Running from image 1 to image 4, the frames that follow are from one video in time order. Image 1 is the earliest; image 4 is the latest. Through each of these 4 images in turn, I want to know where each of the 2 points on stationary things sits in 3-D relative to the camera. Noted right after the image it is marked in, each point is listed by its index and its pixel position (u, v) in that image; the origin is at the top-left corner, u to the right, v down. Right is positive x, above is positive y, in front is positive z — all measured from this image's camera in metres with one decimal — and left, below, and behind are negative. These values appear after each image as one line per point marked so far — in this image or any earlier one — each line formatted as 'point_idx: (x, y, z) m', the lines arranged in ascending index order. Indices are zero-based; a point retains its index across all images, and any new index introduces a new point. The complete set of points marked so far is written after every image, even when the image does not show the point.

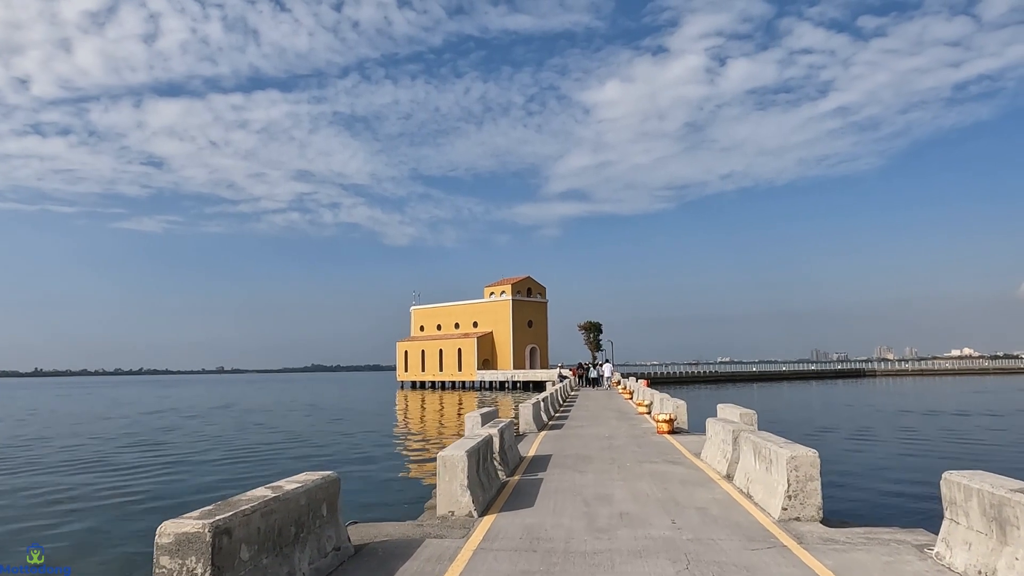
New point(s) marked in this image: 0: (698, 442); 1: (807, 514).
0: (+3.9, -3.2, +14.7) m
1: (+3.2, -2.5, +7.7) m
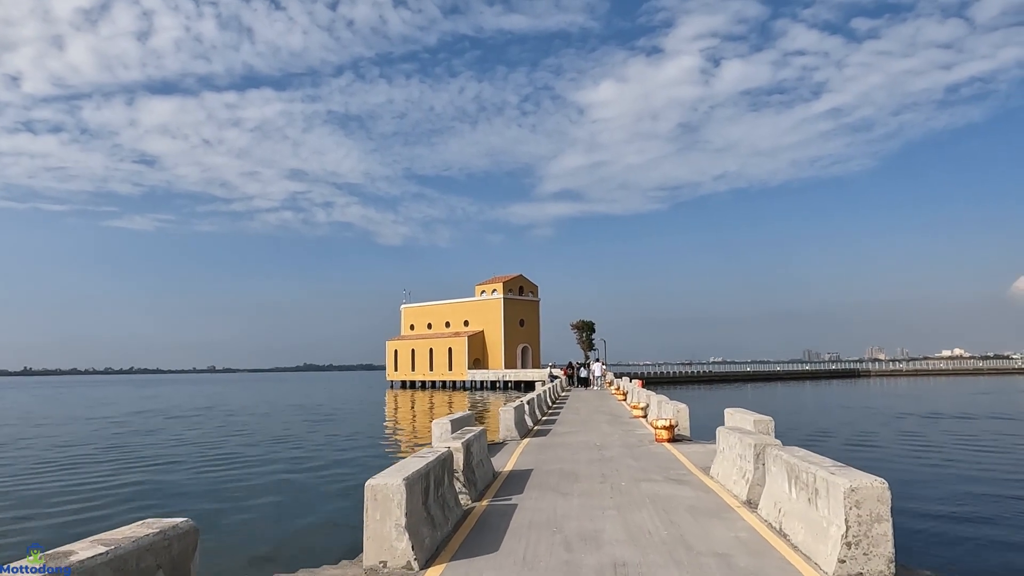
0: (+3.4, -3.0, +12.5) m
1: (+2.8, -2.2, +5.5) m
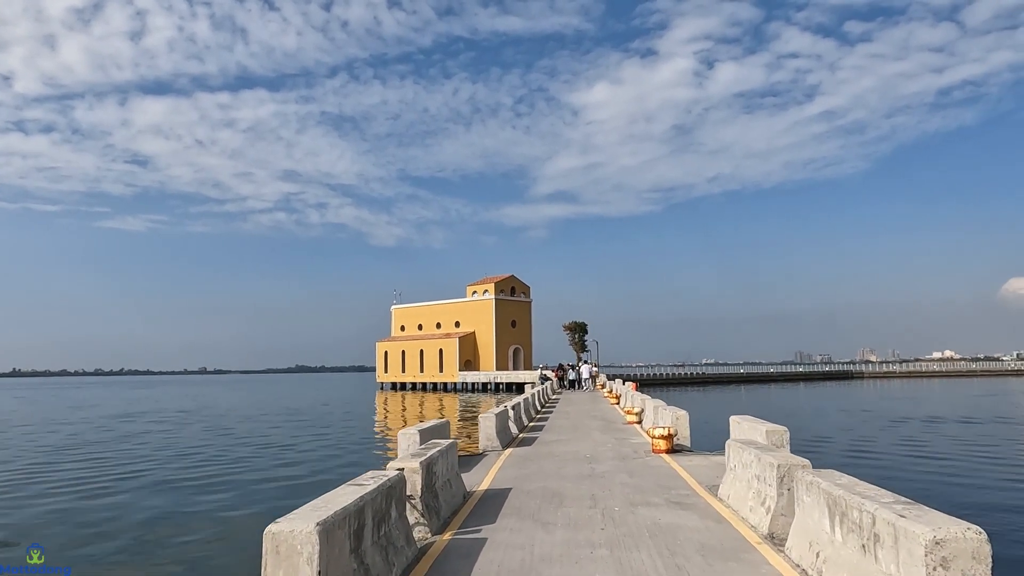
0: (+3.1, -2.8, +10.9) m
1: (+2.6, -2.1, +3.9) m
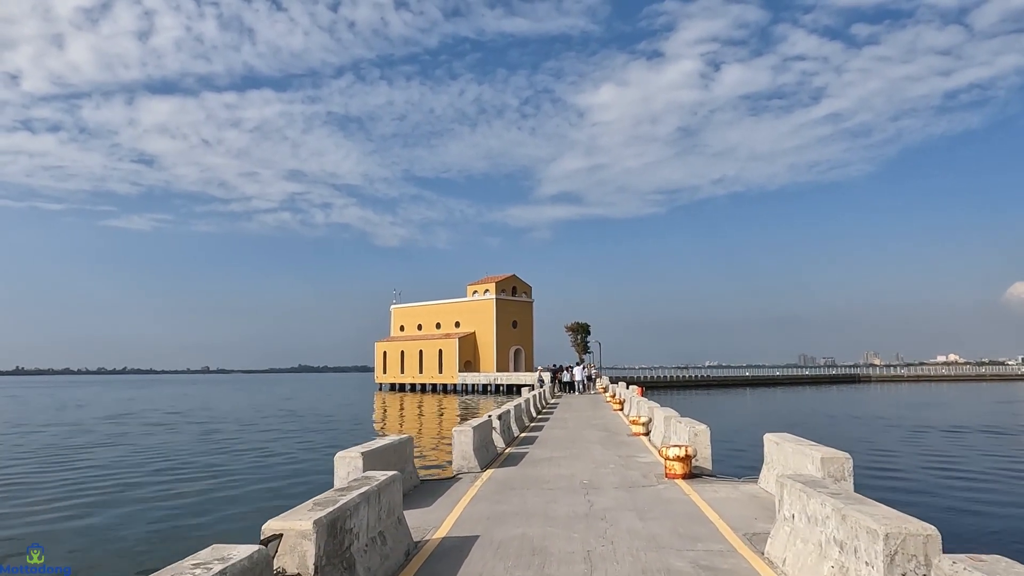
0: (+3.8, -3.5, +16.2) m
1: (+3.2, -2.8, +9.2) m
